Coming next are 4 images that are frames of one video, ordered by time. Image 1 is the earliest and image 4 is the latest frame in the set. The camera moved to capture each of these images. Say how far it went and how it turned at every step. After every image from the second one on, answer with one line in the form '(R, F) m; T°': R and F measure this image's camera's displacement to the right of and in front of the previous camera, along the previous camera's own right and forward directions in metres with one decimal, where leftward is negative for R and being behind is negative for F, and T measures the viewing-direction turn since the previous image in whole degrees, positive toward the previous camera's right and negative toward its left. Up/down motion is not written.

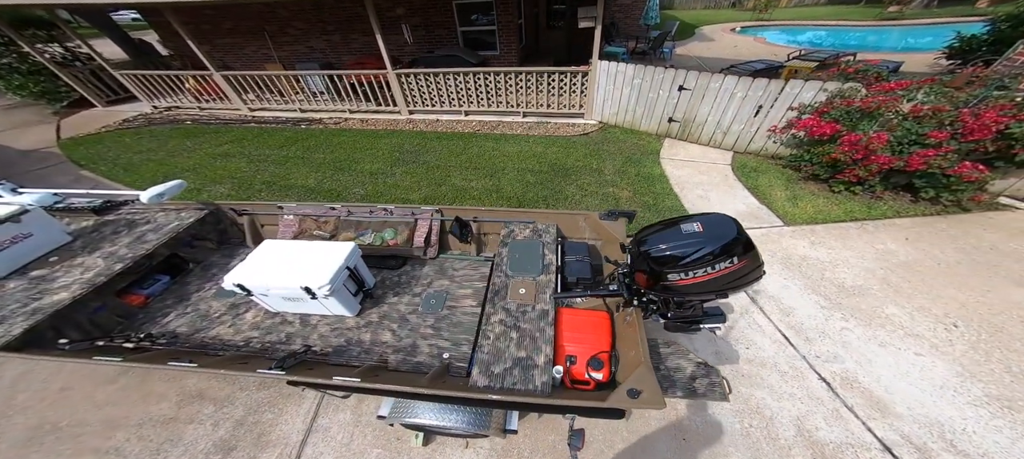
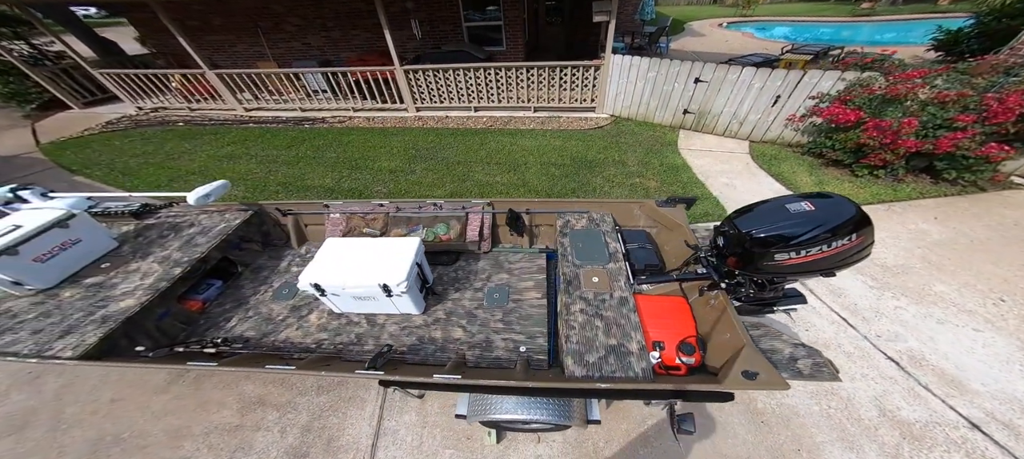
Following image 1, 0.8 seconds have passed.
(-0.6, 0.0) m; +2°
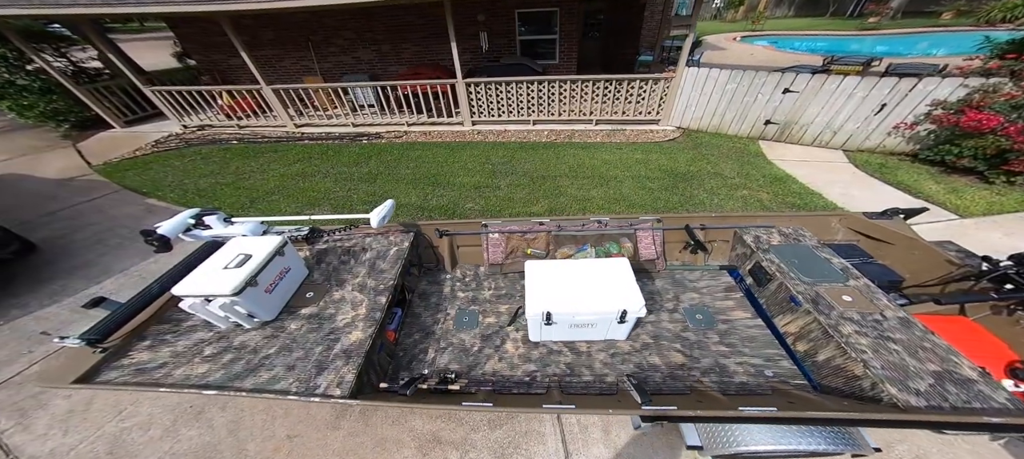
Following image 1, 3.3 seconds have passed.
(-1.6, +0.1) m; 0°
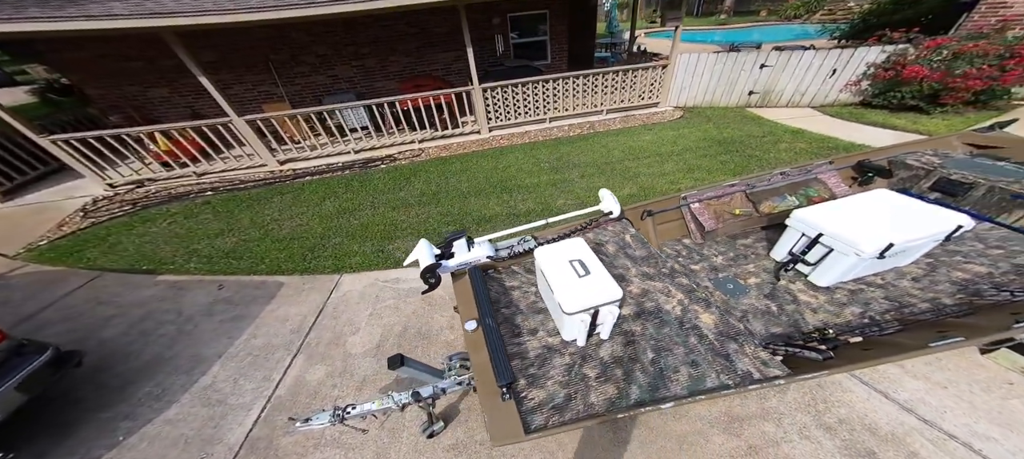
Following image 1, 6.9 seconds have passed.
(-2.6, +0.4) m; +13°
